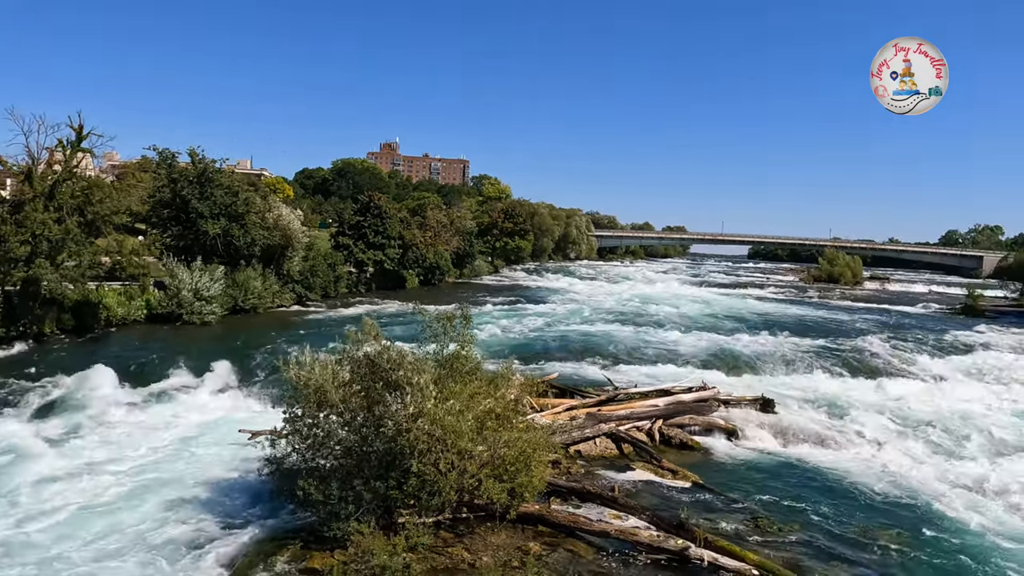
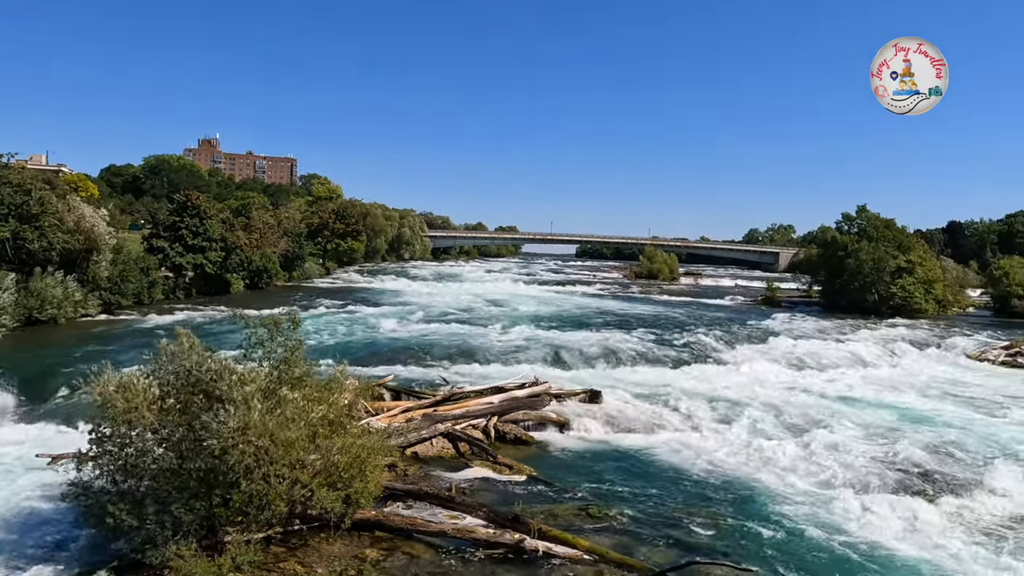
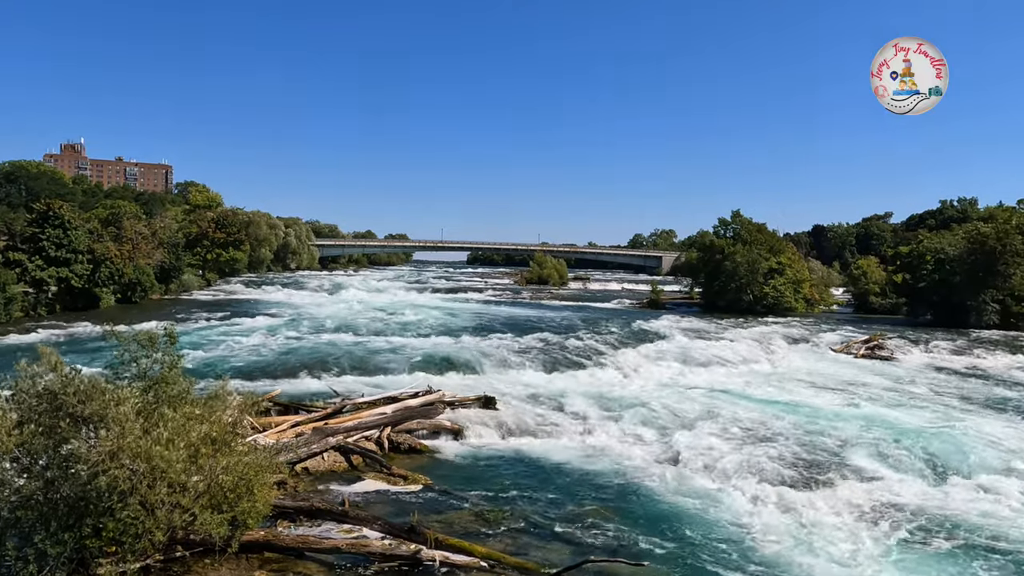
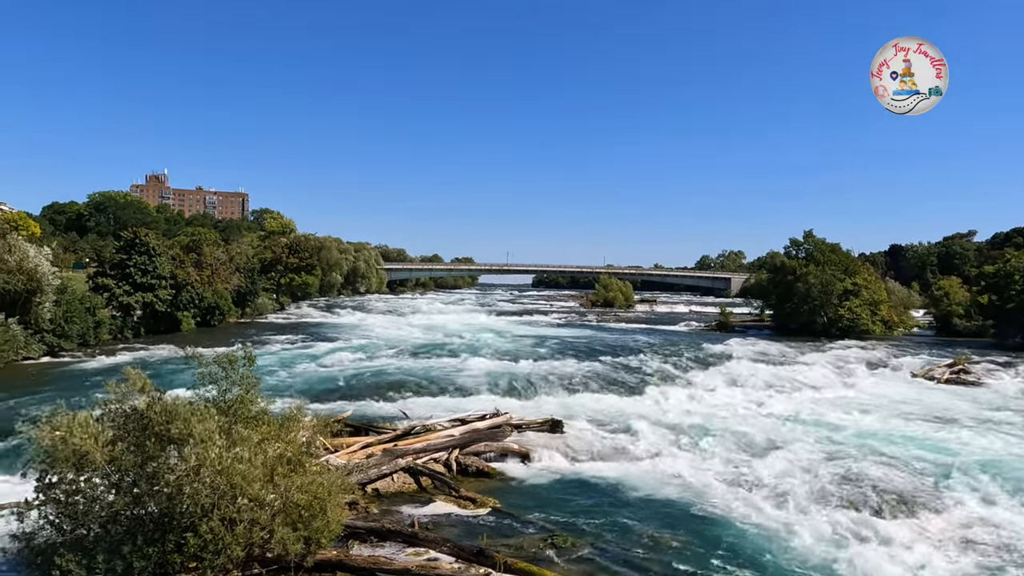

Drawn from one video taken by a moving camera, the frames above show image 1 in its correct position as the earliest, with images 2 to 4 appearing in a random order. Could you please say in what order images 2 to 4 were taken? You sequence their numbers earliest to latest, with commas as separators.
2, 3, 4
